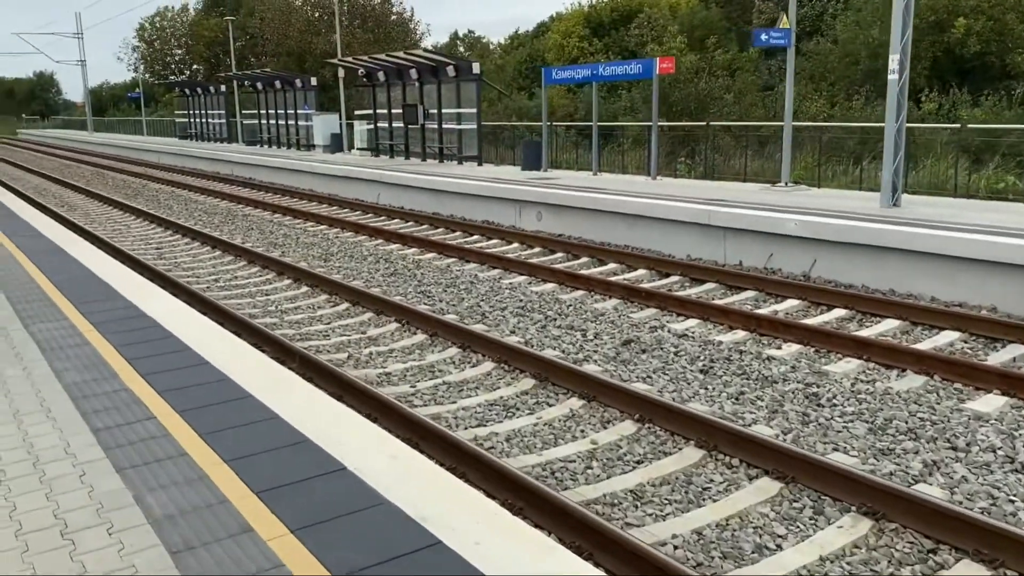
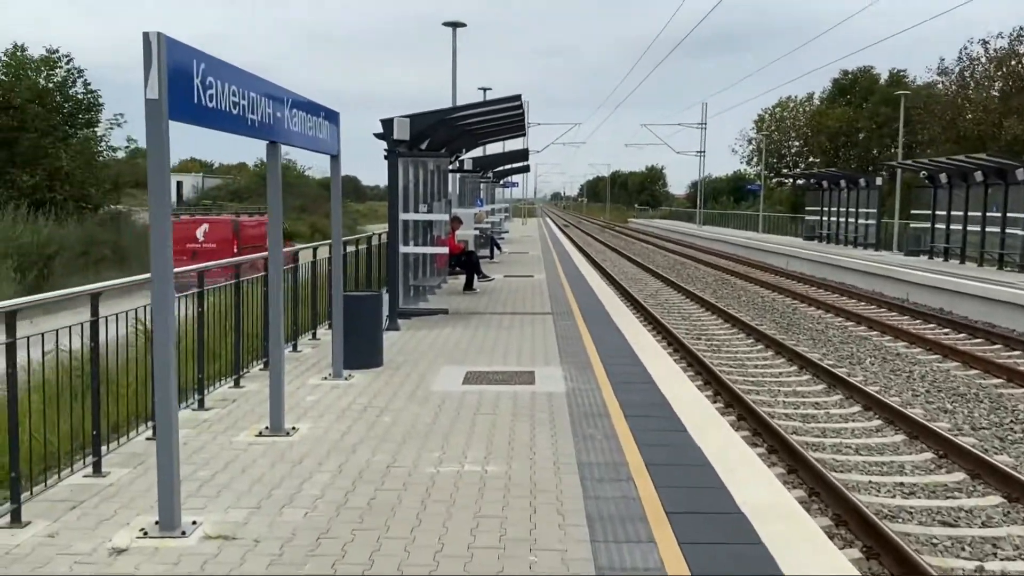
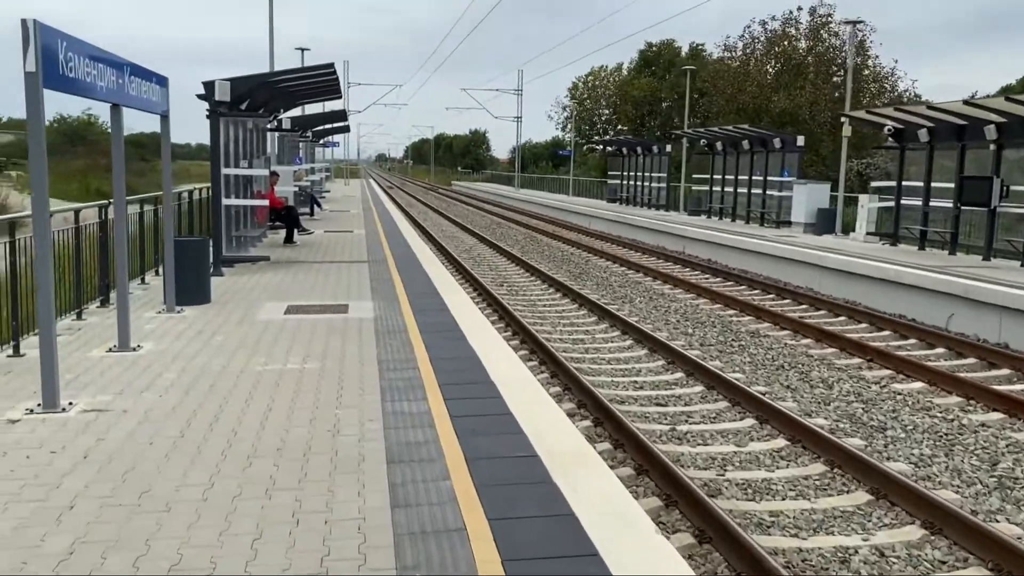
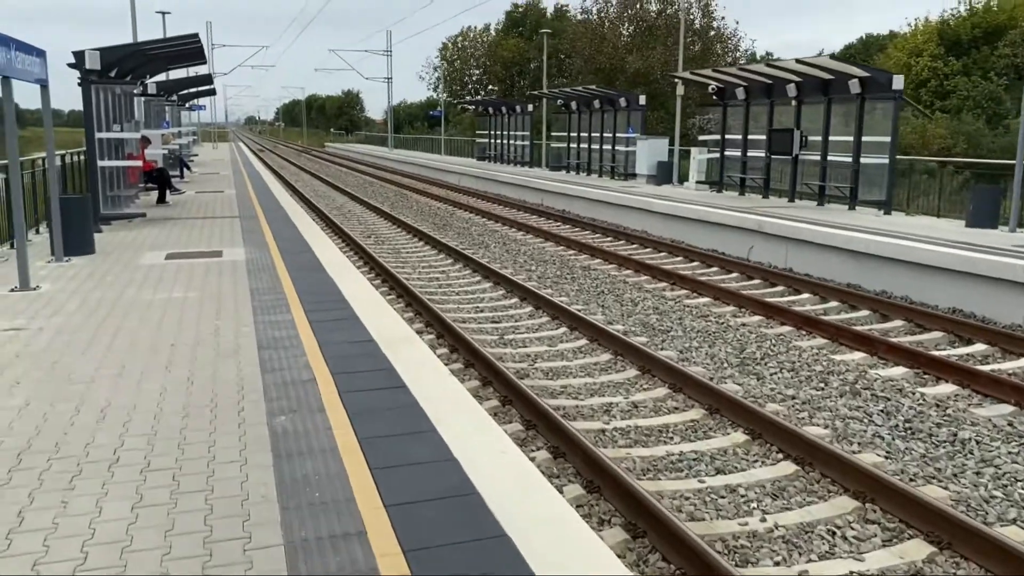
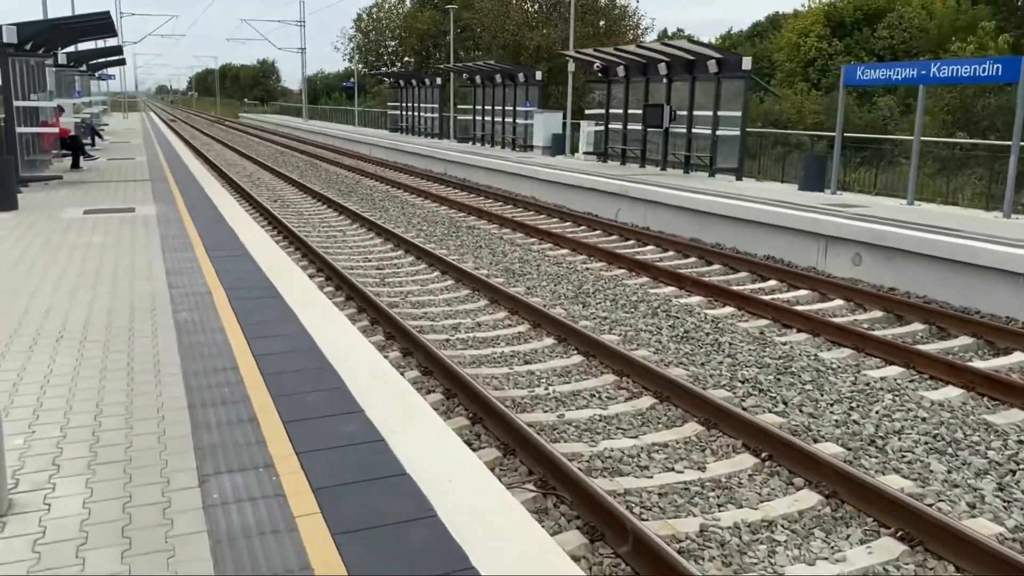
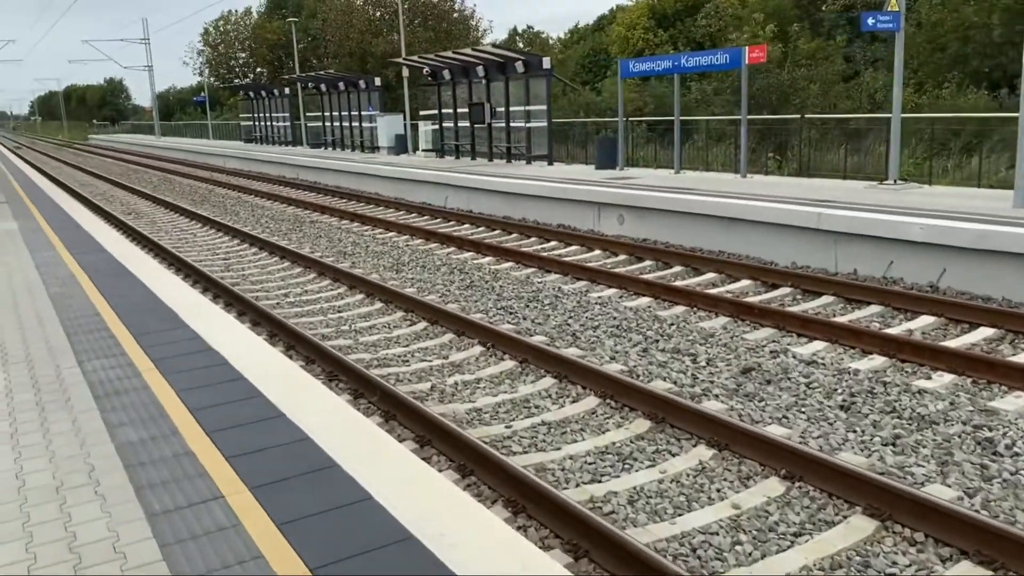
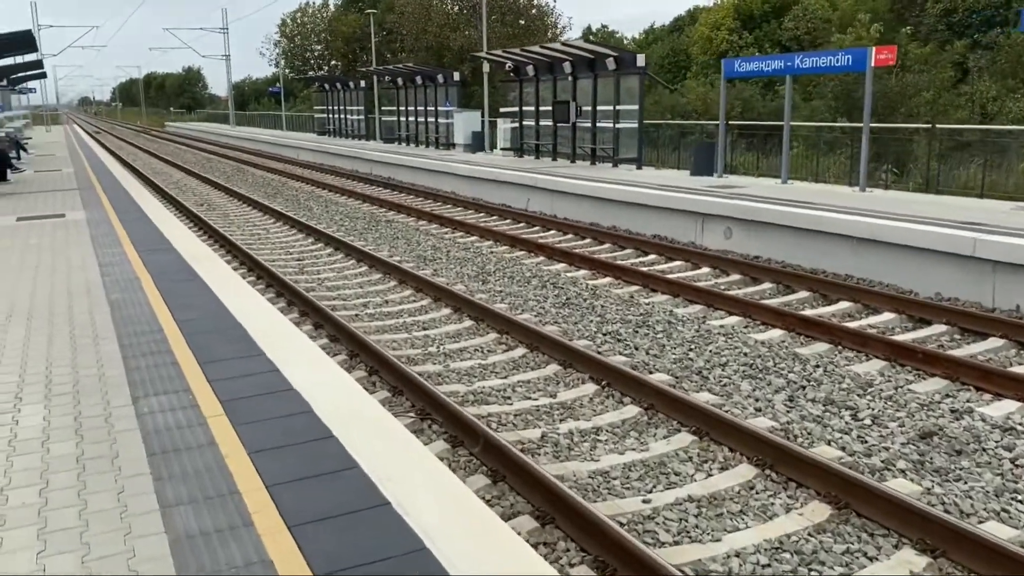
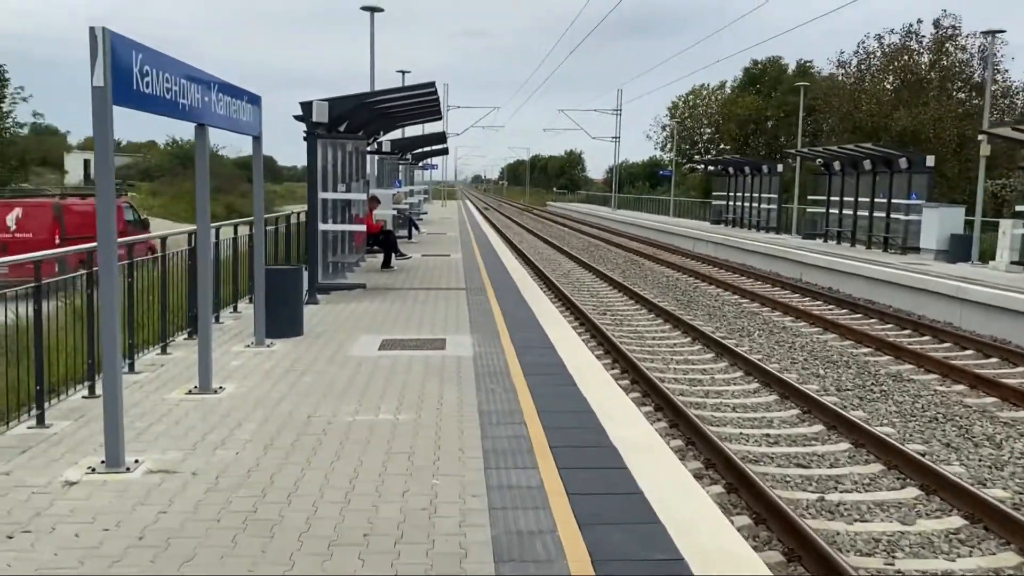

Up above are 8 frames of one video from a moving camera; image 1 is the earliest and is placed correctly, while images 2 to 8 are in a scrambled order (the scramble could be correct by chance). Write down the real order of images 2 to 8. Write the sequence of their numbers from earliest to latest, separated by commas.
6, 7, 5, 4, 3, 8, 2
